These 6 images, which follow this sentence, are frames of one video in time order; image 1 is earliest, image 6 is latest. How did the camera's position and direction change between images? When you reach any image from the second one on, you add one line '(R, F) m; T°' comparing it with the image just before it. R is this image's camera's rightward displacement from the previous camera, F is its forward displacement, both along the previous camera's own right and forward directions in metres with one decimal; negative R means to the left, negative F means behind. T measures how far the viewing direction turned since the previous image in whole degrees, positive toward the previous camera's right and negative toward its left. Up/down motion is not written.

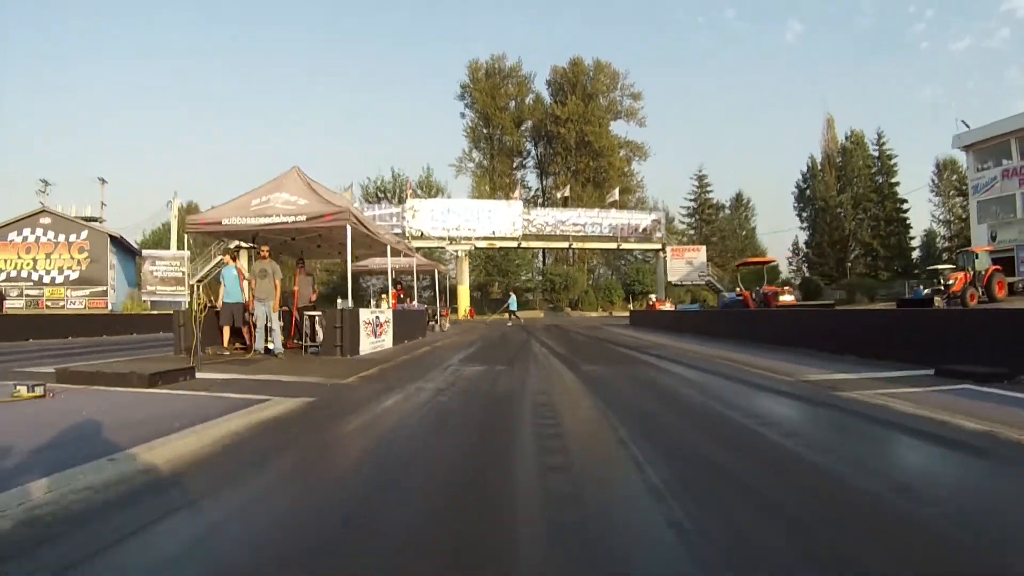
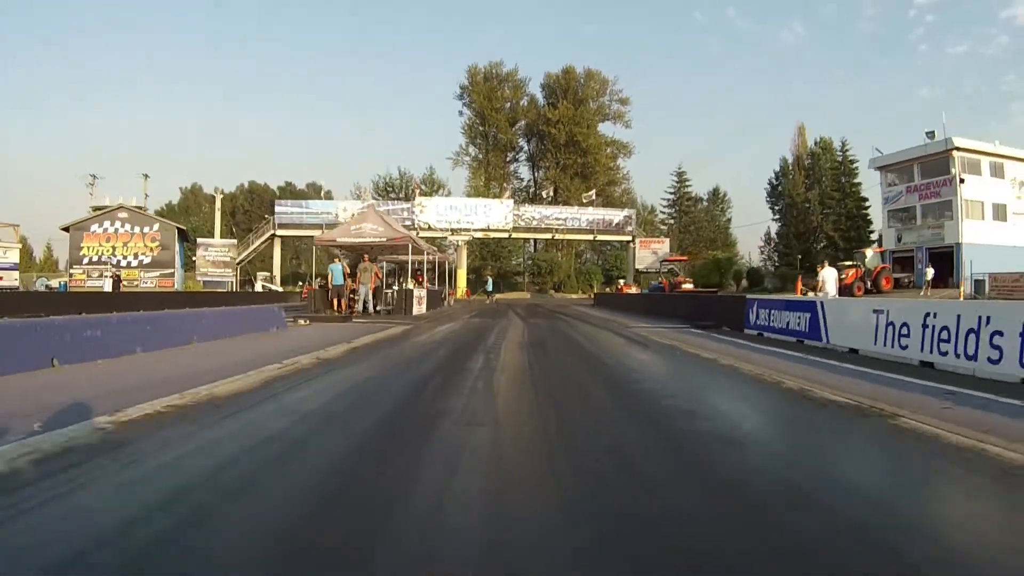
(+0.2, -4.6) m; 0°
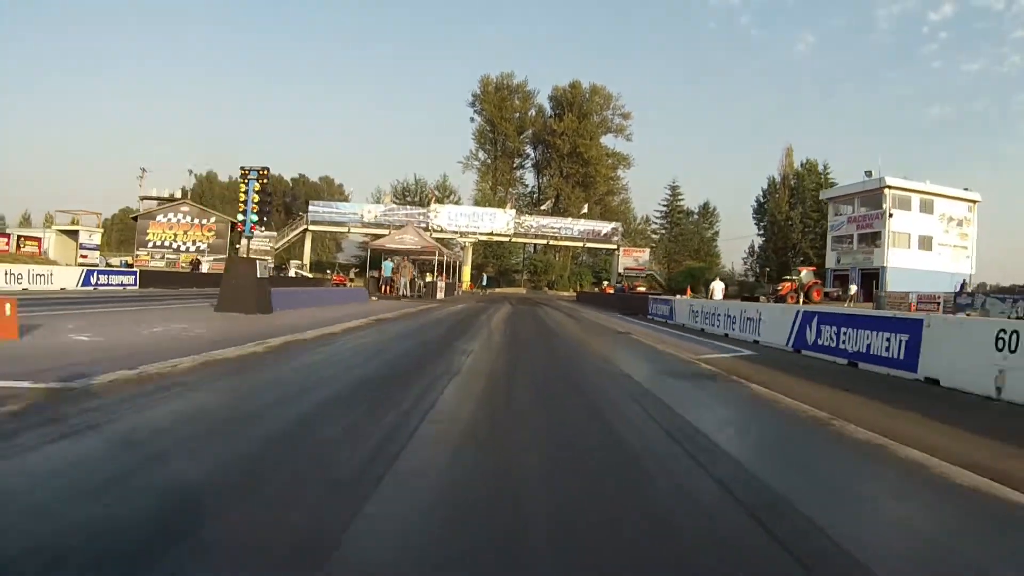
(+0.2, -4.7) m; 0°
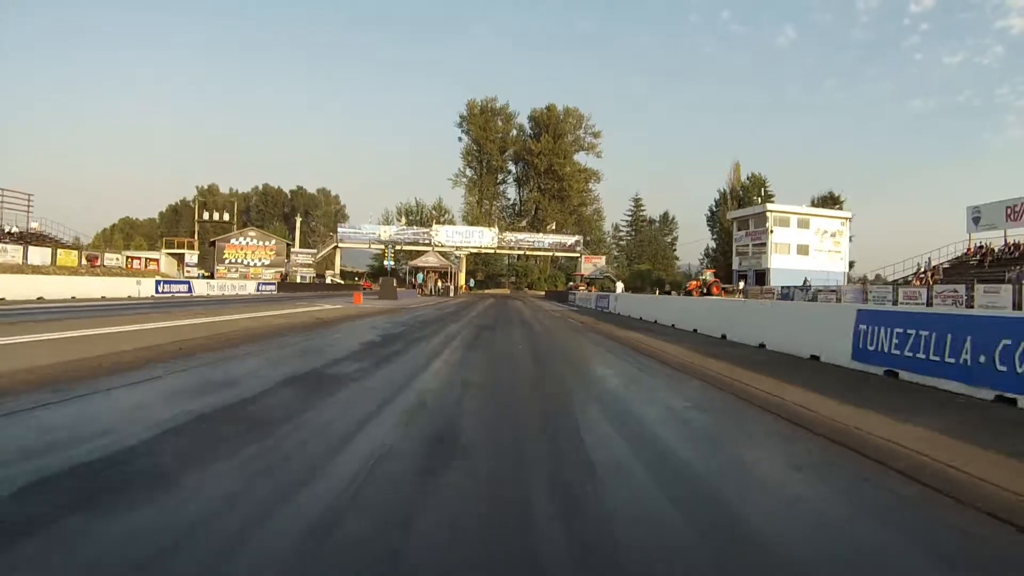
(+0.3, -10.7) m; +1°
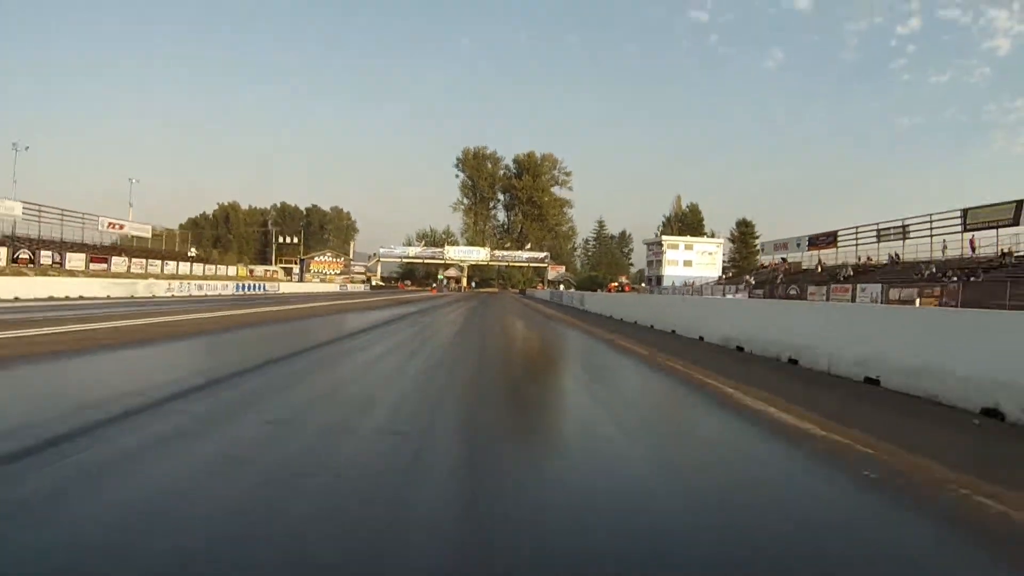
(+0.8, -23.5) m; 0°
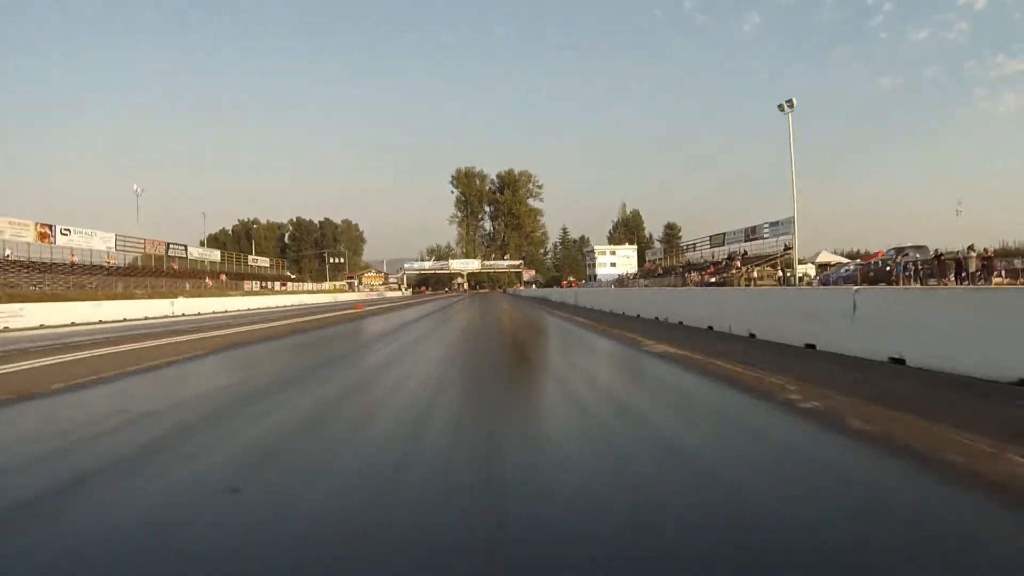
(+1.1, -37.8) m; +1°
